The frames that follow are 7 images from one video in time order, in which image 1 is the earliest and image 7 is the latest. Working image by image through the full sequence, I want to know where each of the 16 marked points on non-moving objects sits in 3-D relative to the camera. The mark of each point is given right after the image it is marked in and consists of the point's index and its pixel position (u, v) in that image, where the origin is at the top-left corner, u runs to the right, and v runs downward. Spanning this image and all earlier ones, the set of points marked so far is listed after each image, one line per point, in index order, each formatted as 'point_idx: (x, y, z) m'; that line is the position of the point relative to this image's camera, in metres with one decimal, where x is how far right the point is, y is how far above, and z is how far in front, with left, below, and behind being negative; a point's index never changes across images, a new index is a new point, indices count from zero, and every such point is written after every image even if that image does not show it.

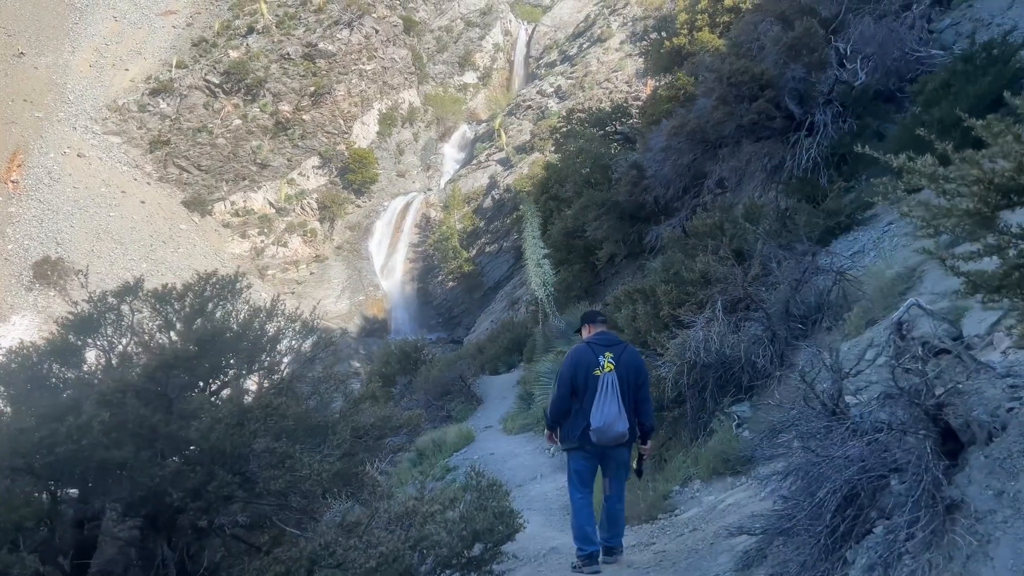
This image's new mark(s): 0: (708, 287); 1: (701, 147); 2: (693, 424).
0: (+2.0, 0.0, +8.0) m
1: (+3.3, +2.4, +13.6) m
2: (+1.5, -1.1, +6.3) m
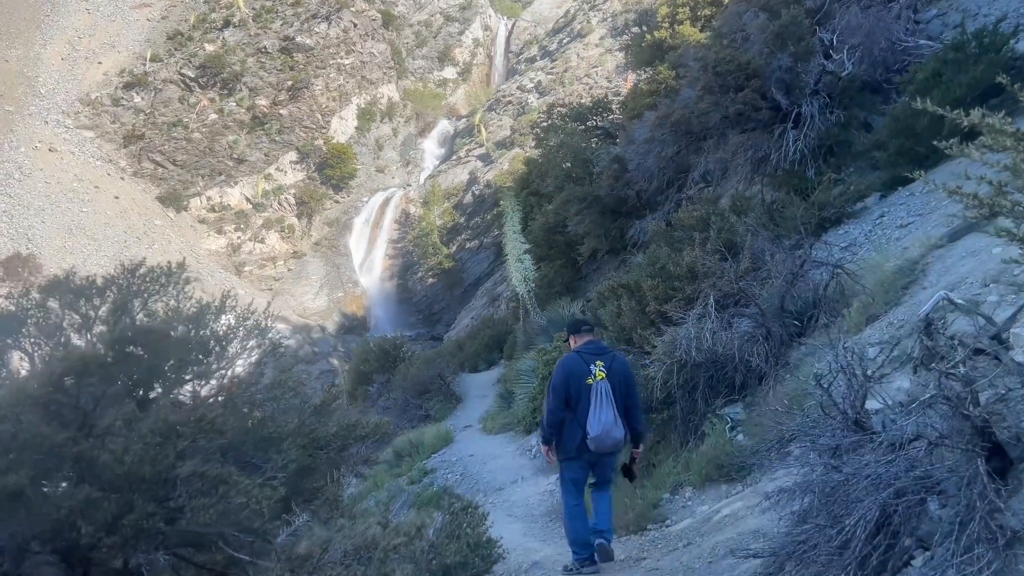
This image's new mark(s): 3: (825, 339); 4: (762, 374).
0: (+1.8, +0.1, +7.7) m
1: (+2.9, +2.5, +13.3) m
2: (+1.3, -1.1, +6.0) m
3: (+2.2, -0.4, +5.6) m
4: (+1.8, -0.6, +5.8) m
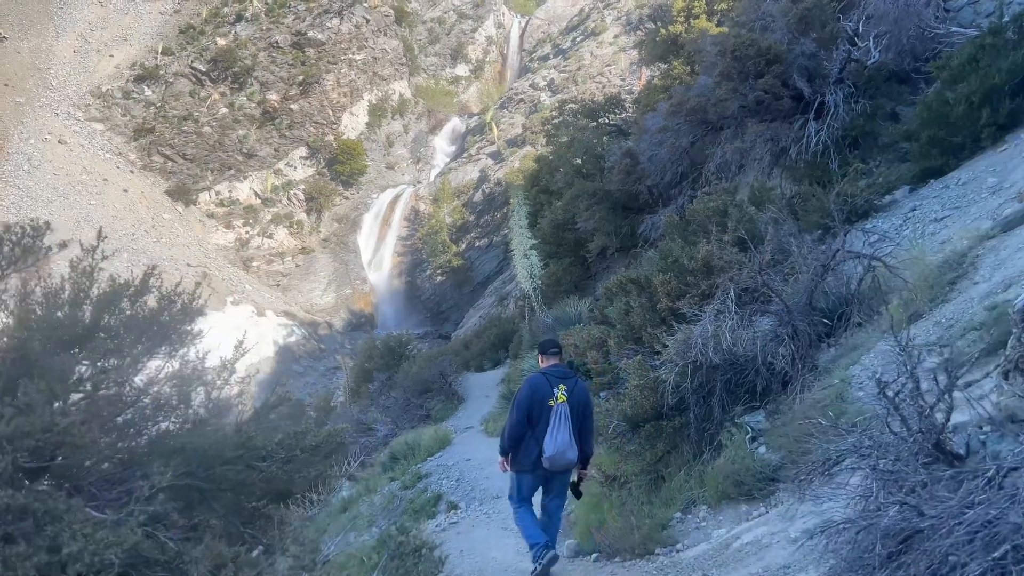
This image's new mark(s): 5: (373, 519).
0: (+1.8, +0.1, +7.1) m
1: (+3.0, +2.5, +12.6) m
2: (+1.3, -1.0, +5.3) m
3: (+2.2, -0.3, +4.9) m
4: (+1.8, -0.6, +5.2) m
5: (-1.6, -2.6, +9.0) m
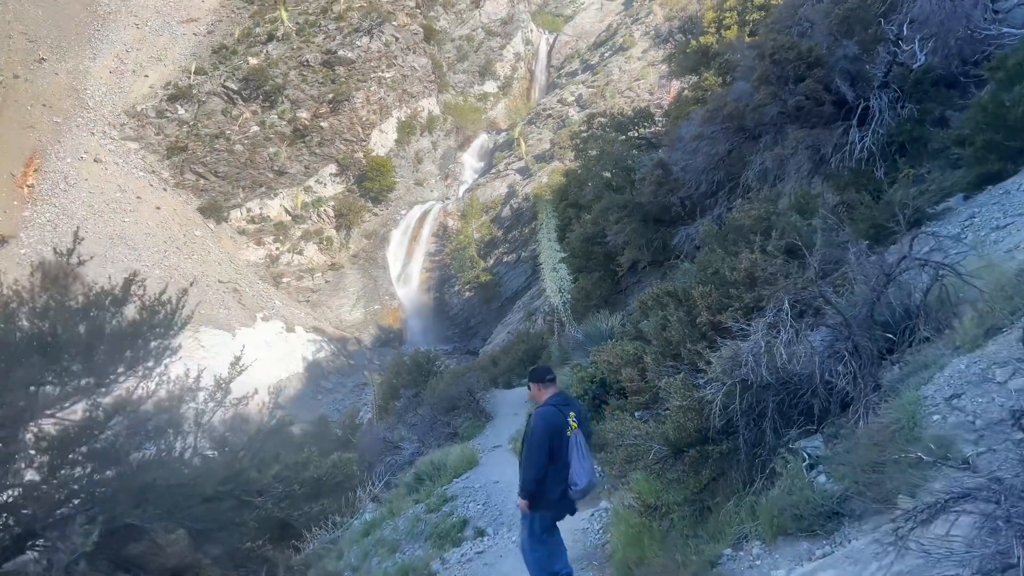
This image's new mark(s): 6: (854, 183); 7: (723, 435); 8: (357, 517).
0: (+2.0, 0.0, +6.6) m
1: (+3.5, +2.3, +12.1) m
2: (+1.4, -1.1, +4.9) m
3: (+2.3, -0.4, +4.5) m
4: (+2.0, -0.7, +4.7) m
5: (-1.2, -2.8, +8.6) m
6: (+4.2, +1.3, +9.6) m
7: (+1.4, -1.0, +5.1) m
8: (-2.1, -3.1, +10.8) m
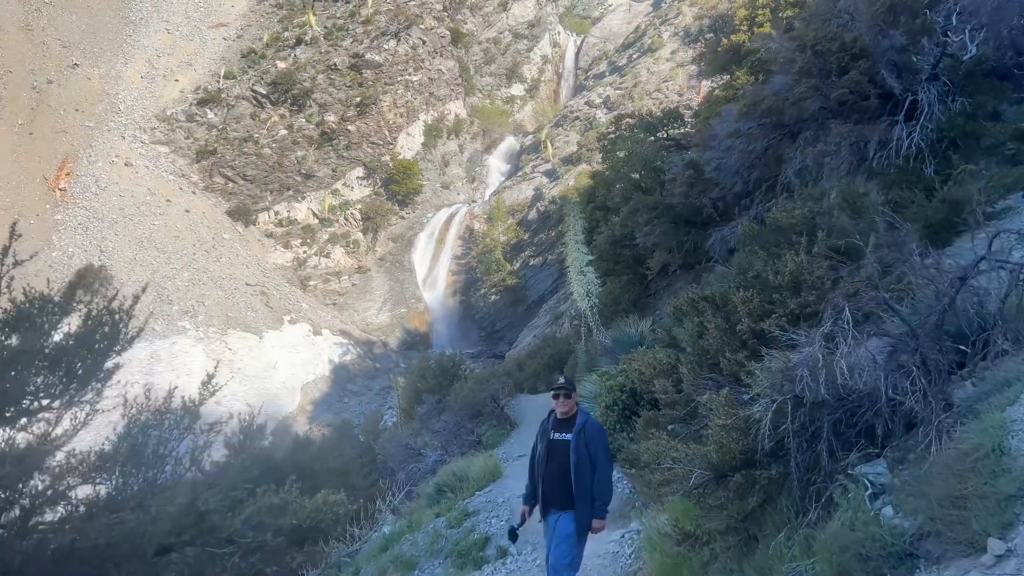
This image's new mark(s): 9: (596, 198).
0: (+2.2, 0.0, +6.1) m
1: (+3.8, +2.2, +11.6) m
2: (+1.6, -1.1, +4.4) m
3: (+2.5, -0.4, +3.9) m
4: (+2.1, -0.7, +4.2) m
5: (-1.0, -2.8, +8.1) m
6: (+4.4, +1.2, +9.0) m
7: (+1.5, -1.0, +4.6) m
8: (-1.8, -3.2, +10.4) m
9: (+2.1, +2.2, +19.5) m
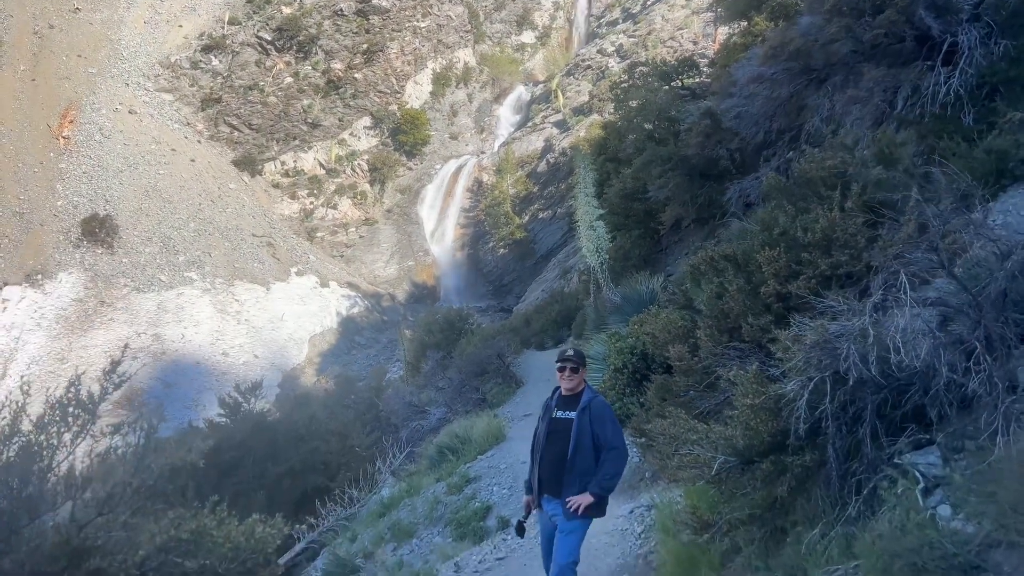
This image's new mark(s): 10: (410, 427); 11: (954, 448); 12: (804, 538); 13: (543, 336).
0: (+2.2, +0.2, +5.5) m
1: (+3.9, +2.8, +10.8) m
2: (+1.6, -0.9, +3.9) m
3: (+2.5, -0.3, +3.4) m
4: (+2.1, -0.5, +3.6) m
5: (-1.0, -2.4, +7.8) m
6: (+4.5, +1.7, +8.4) m
7: (+1.5, -0.8, +4.1) m
8: (-1.7, -2.6, +10.1) m
9: (+2.3, +3.3, +18.8) m
10: (-1.8, -2.4, +13.9) m
11: (+1.9, -0.7, +3.4) m
12: (+1.4, -1.2, +3.7) m
13: (+0.6, -1.0, +16.7) m
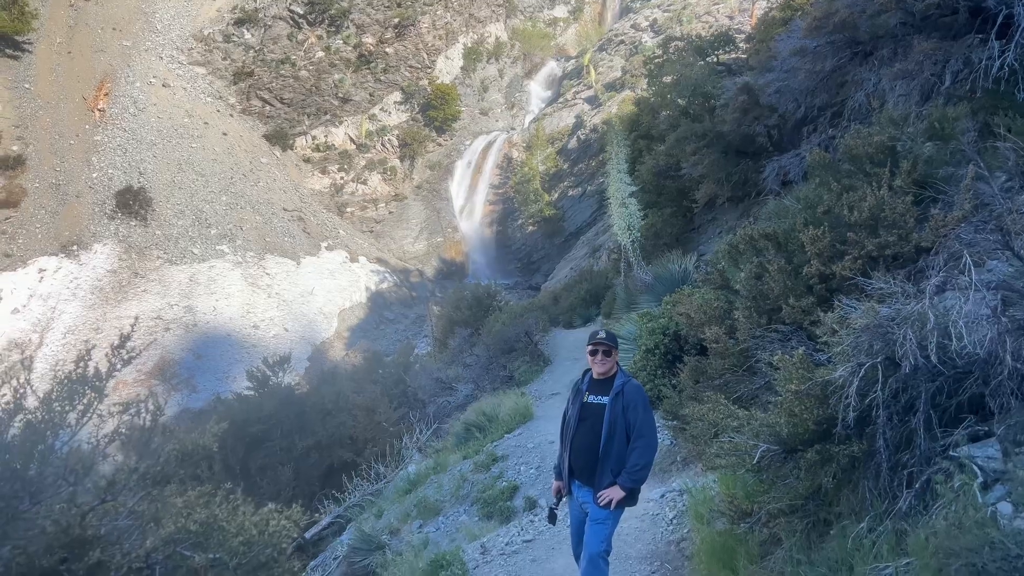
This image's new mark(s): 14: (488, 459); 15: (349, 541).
0: (+2.5, +0.4, +5.2) m
1: (+4.4, +3.1, +10.4) m
2: (+1.7, -0.8, +3.7) m
3: (+2.6, -0.2, +3.1) m
4: (+2.2, -0.4, +3.4) m
5: (-0.7, -2.1, +7.7) m
6: (+4.8, +1.8, +8.0) m
7: (+1.6, -0.7, +3.9) m
8: (-1.4, -2.3, +10.0) m
9: (+3.0, +3.8, +18.4) m
10: (-1.3, -2.0, +13.9) m
11: (+2.0, -0.6, +3.2) m
12: (+1.5, -1.1, +3.5) m
13: (+1.2, -0.6, +16.5) m
14: (-0.2, -1.8, +8.5) m
15: (-1.5, -2.4, +7.4) m
